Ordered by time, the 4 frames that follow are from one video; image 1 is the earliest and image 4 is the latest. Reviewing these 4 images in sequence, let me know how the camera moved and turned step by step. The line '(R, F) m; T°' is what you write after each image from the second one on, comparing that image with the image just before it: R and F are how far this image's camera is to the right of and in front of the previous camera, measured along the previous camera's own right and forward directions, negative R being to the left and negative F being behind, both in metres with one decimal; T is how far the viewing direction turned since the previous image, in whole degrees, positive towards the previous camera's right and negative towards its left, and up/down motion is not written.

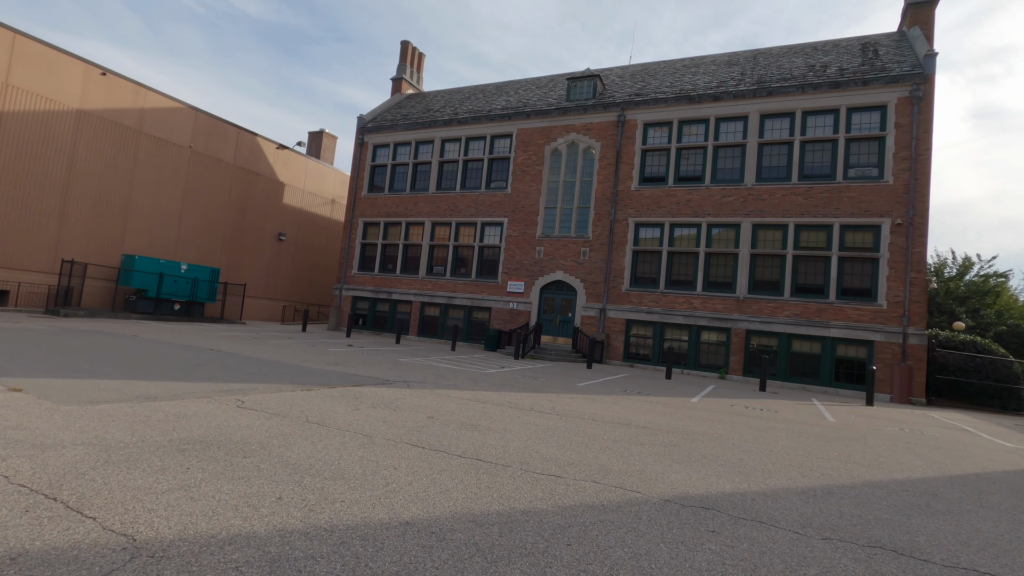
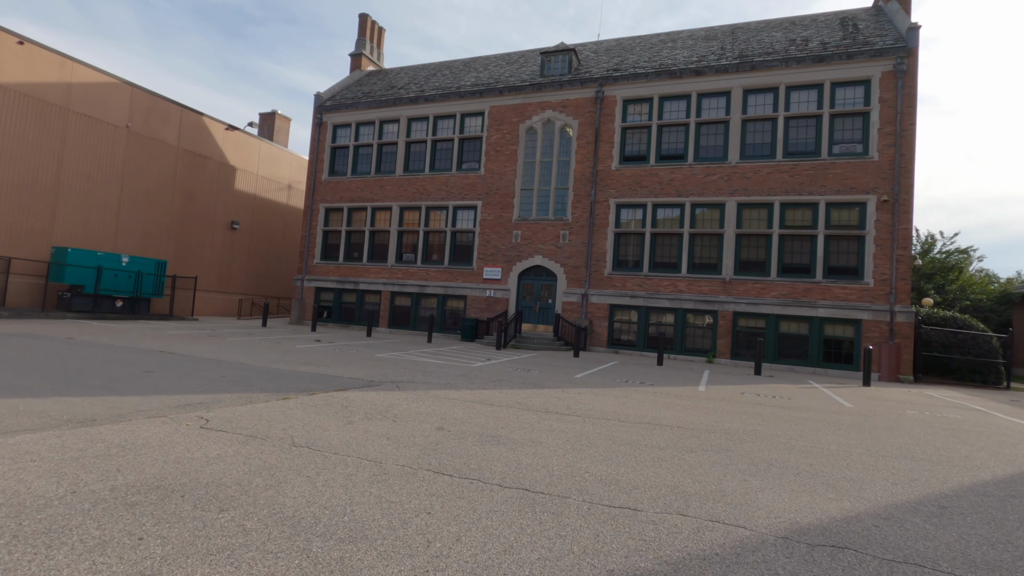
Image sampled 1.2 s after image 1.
(-0.7, +1.2) m; +4°
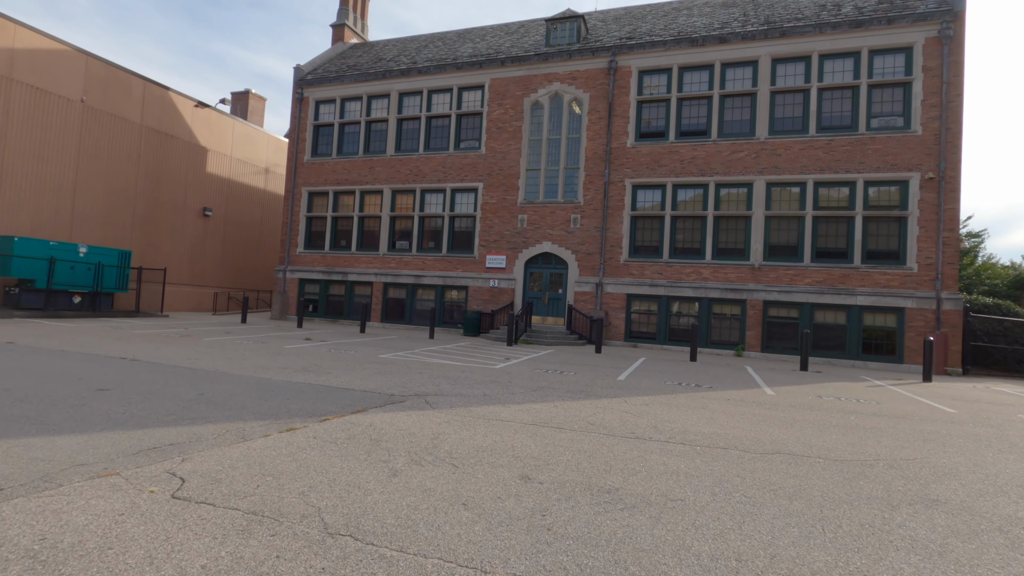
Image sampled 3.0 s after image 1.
(-1.1, +1.9) m; +2°
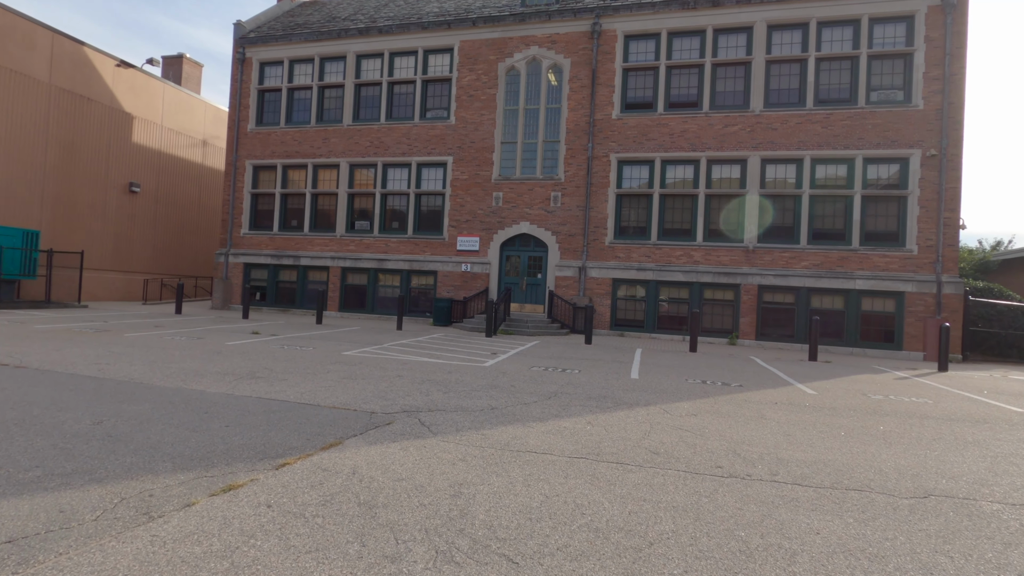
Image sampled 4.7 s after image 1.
(-0.7, +1.9) m; +5°
